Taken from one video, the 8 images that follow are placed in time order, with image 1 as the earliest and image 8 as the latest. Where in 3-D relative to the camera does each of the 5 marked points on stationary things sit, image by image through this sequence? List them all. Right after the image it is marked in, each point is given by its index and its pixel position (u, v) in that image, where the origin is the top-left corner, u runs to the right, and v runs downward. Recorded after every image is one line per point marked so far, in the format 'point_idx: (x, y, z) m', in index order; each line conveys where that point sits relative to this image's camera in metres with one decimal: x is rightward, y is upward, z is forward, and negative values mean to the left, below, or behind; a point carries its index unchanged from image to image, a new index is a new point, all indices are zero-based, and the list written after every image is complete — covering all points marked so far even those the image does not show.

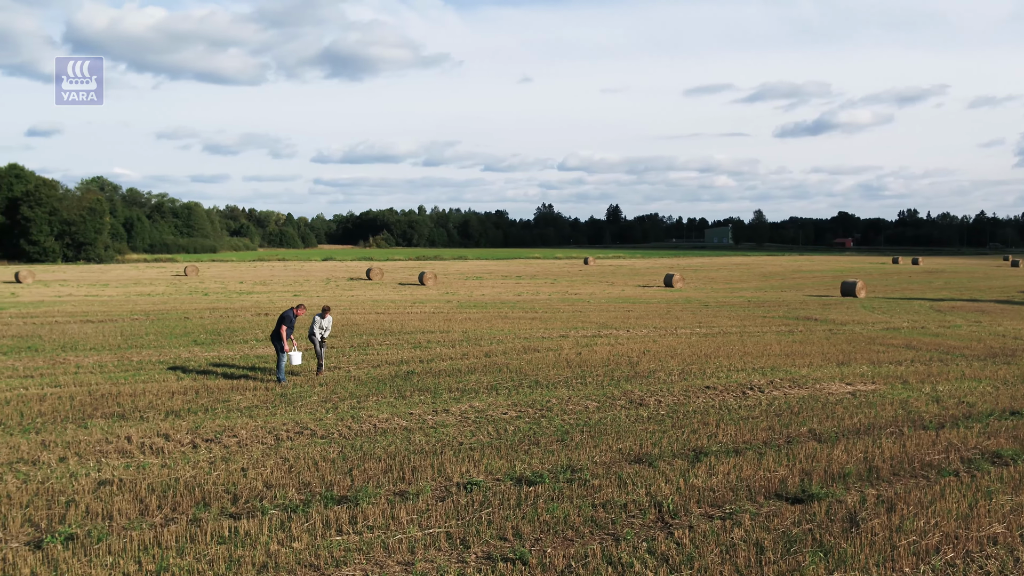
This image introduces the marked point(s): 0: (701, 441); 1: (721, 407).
0: (+2.4, -1.9, +11.4) m
1: (+3.2, -1.8, +13.8) m
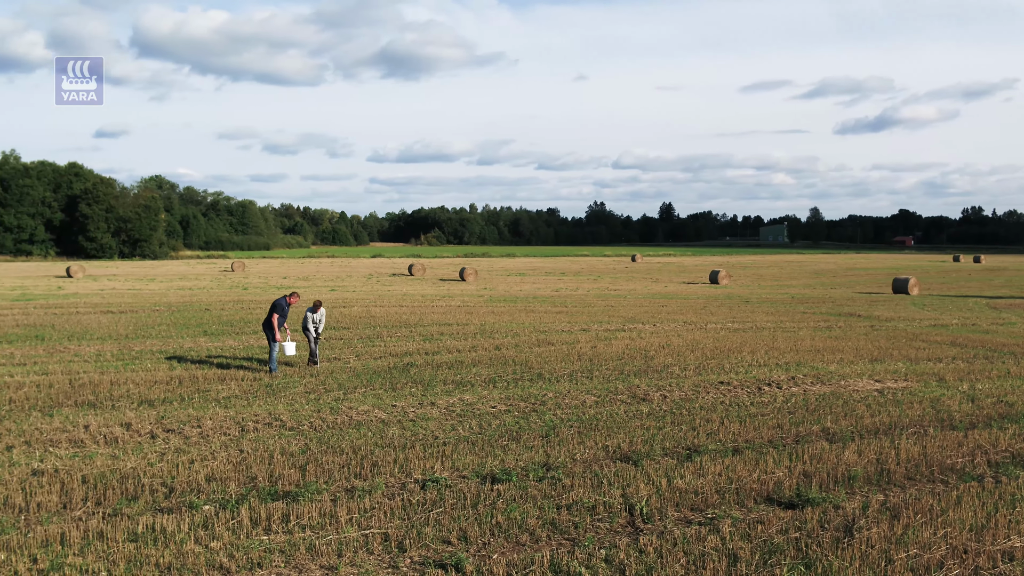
0: (+2.1, -1.7, +10.5) m
1: (+3.1, -1.6, +12.8) m
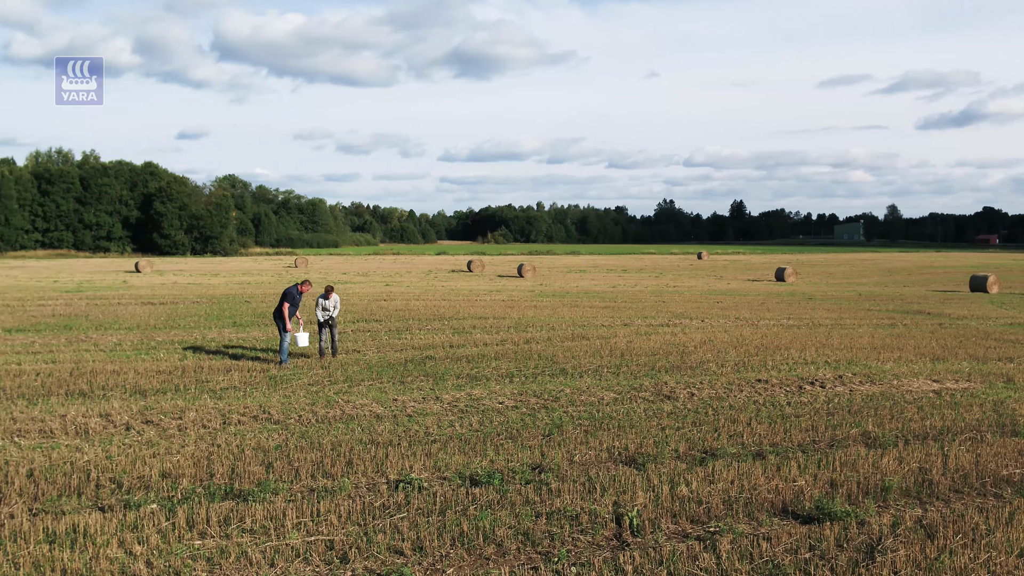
0: (+2.1, -1.6, +9.4) m
1: (+3.2, -1.4, +11.6) m
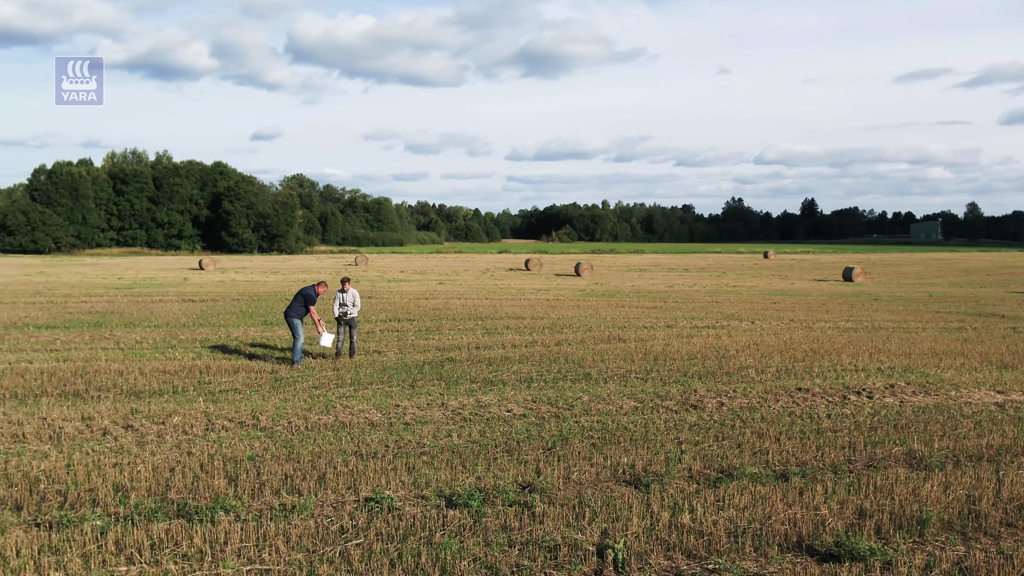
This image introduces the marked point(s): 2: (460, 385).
0: (+2.1, -1.6, +8.4) m
1: (+3.4, -1.4, +10.5) m
2: (-0.7, -1.3, +11.9) m
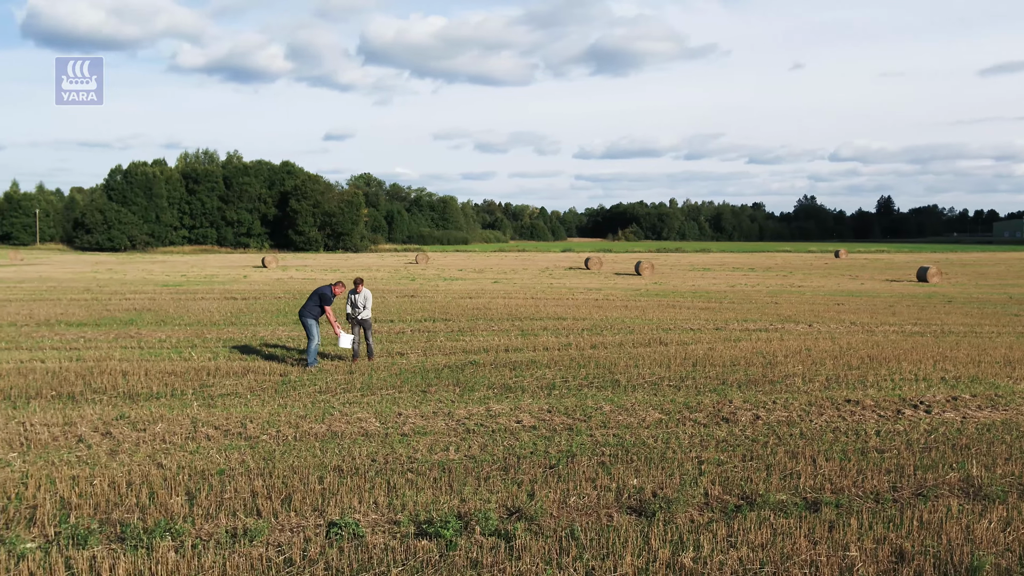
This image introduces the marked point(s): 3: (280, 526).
0: (+2.1, -1.6, +7.4) m
1: (+3.5, -1.5, +9.4) m
2: (-0.4, -1.3, +11.1) m
3: (-1.6, -1.6, +6.3) m
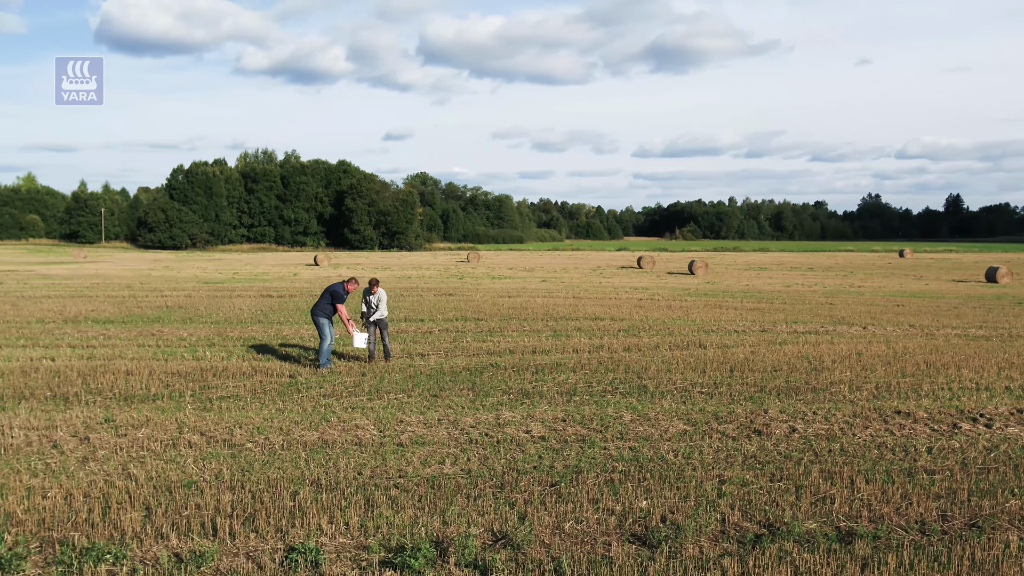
0: (+2.0, -1.6, +6.5) m
1: (+3.6, -1.5, +8.4) m
2: (-0.2, -1.2, +10.4) m
3: (-1.7, -1.6, +5.6) m
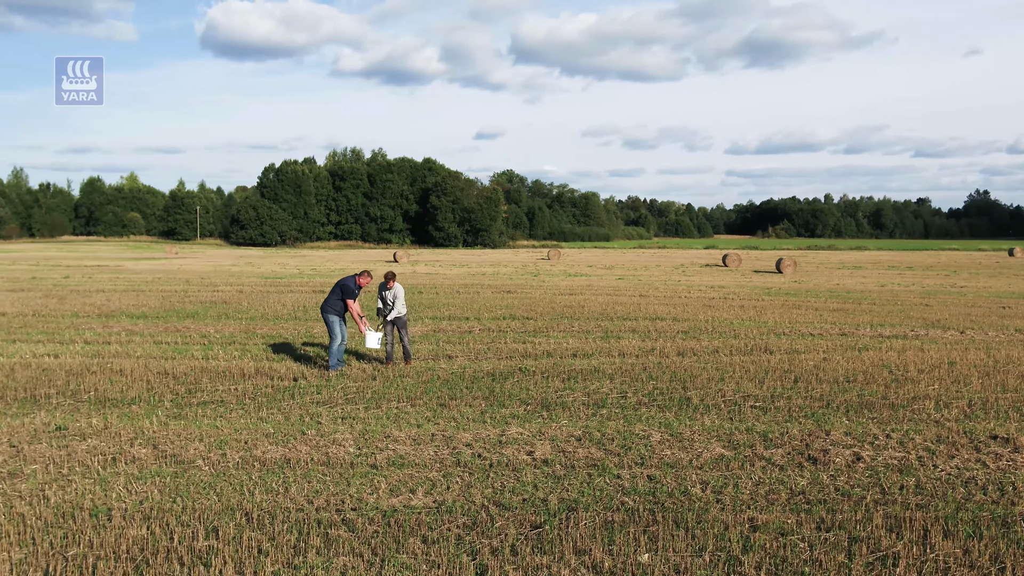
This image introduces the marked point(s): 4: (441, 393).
0: (+1.8, -1.6, +5.0) m
1: (+3.5, -1.4, +6.7) m
2: (-0.1, -1.2, +9.0) m
3: (-2.0, -1.6, +4.4) m
4: (-0.7, -1.1, +9.9) m
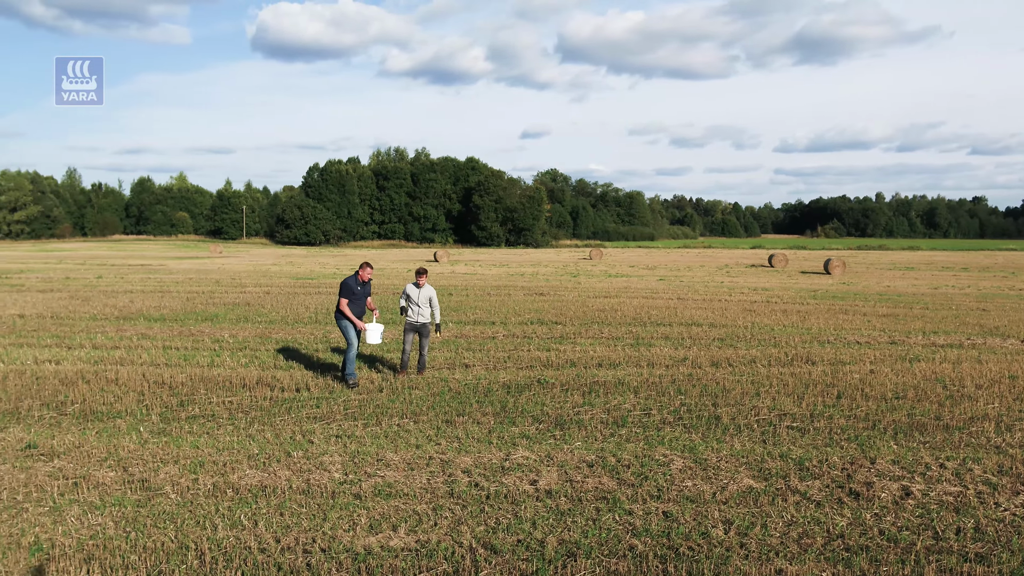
0: (+1.7, -1.6, +4.1) m
1: (+3.5, -1.5, +5.8) m
2: (0.0, -1.3, +8.3) m
3: (-2.1, -1.6, +3.8) m
4: (-0.6, -1.2, +9.1) m
